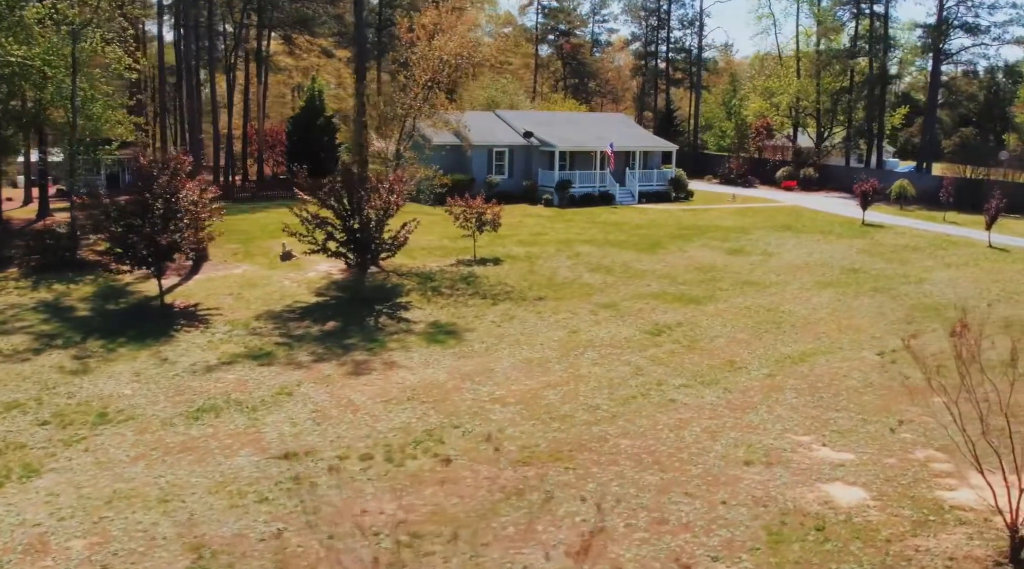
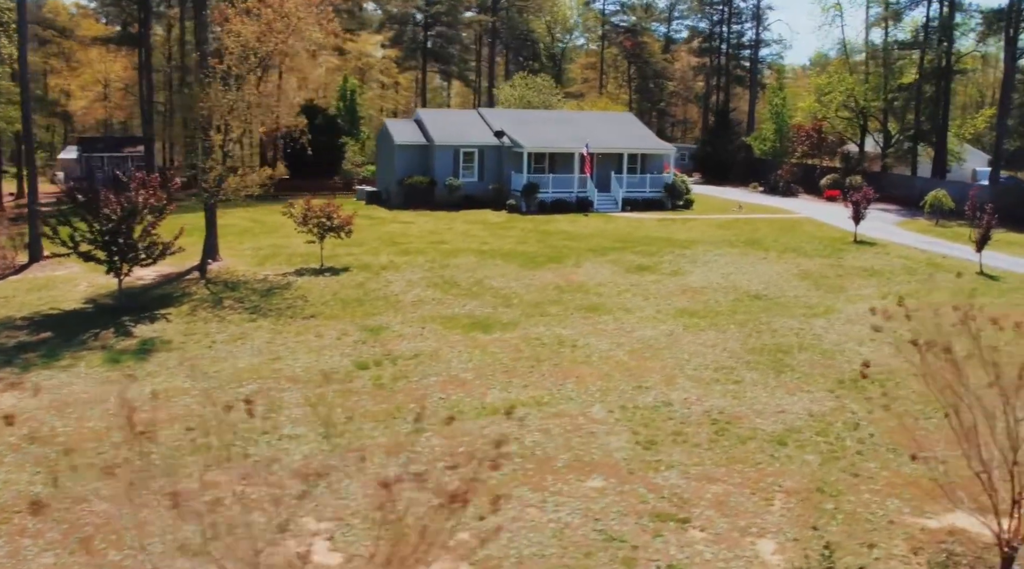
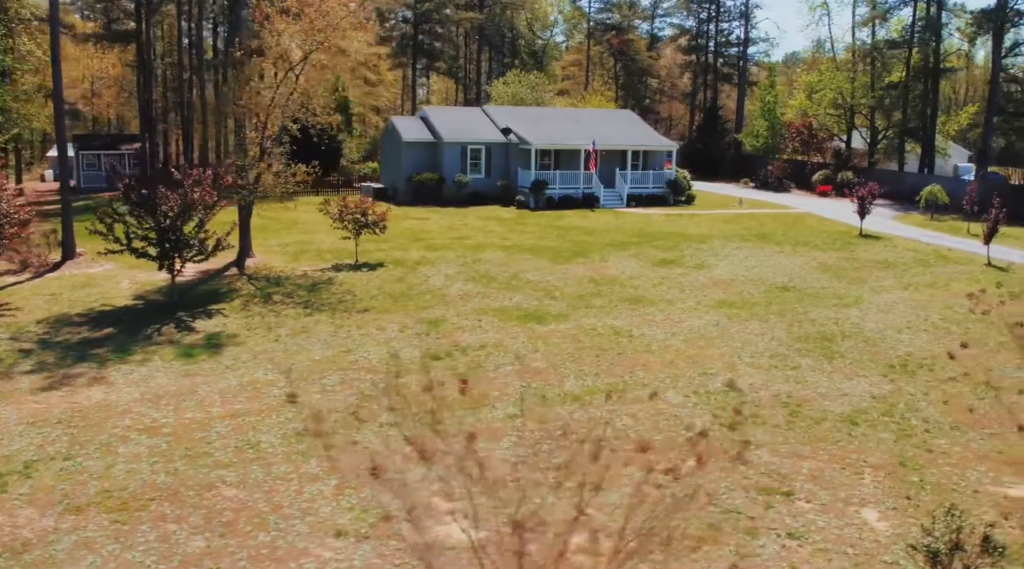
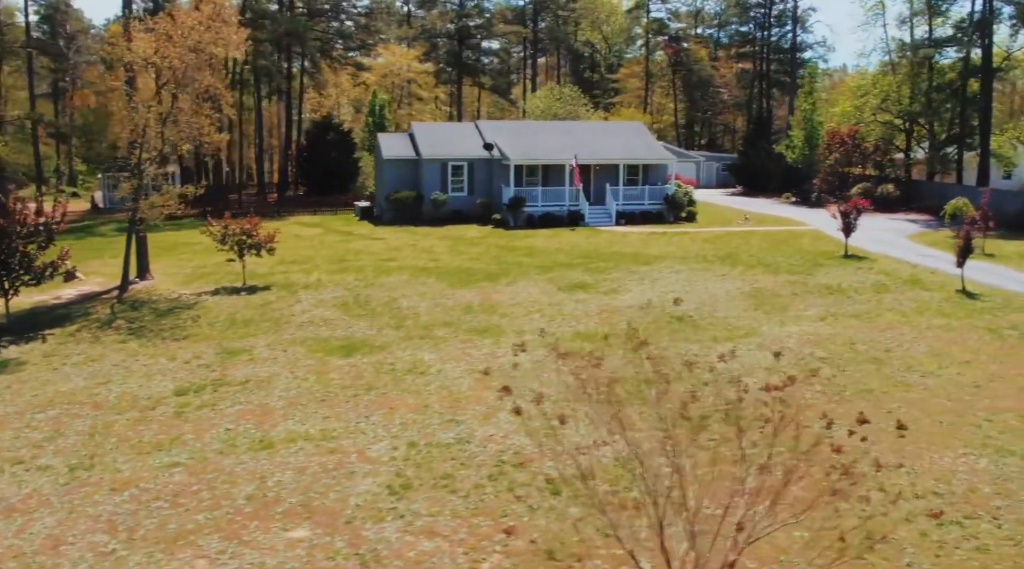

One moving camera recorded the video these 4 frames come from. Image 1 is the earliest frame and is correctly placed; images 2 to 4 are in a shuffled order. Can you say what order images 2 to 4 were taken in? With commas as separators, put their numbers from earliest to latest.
3, 2, 4
